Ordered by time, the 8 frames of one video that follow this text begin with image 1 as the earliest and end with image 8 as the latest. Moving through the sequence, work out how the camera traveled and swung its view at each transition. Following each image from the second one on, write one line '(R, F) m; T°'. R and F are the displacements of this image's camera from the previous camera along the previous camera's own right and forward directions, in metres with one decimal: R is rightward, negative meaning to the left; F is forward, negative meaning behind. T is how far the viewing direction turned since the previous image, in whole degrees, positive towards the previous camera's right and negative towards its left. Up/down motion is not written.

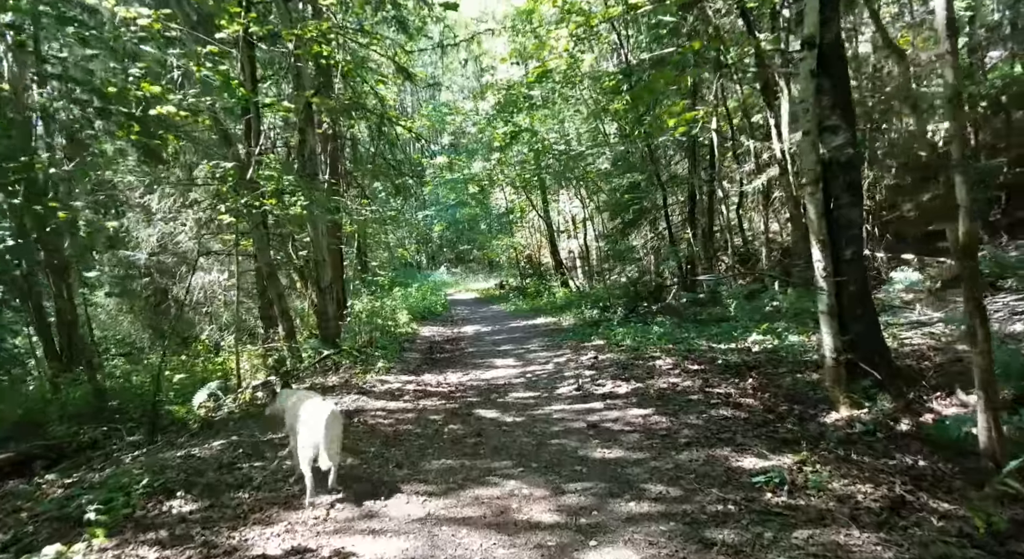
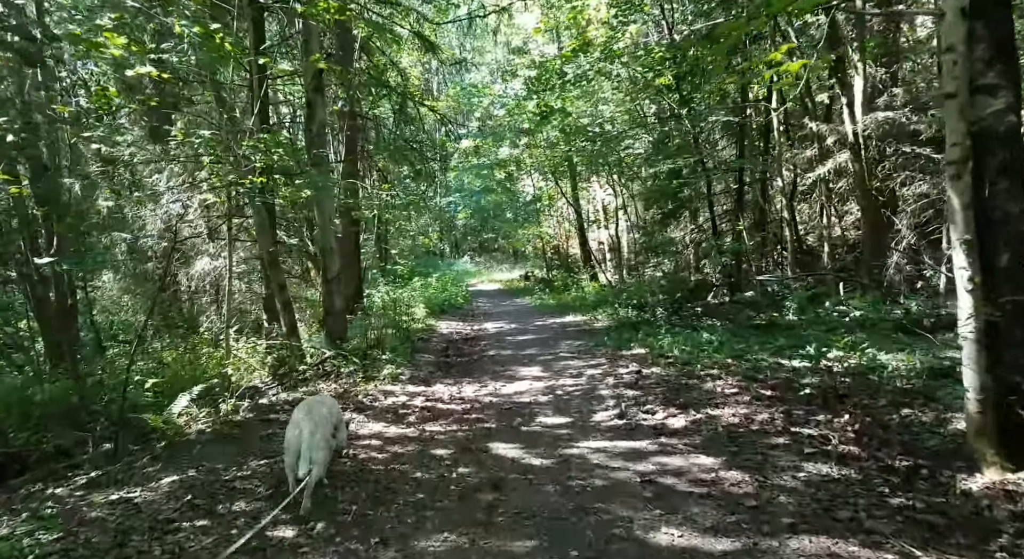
(-0.1, +1.5) m; -2°
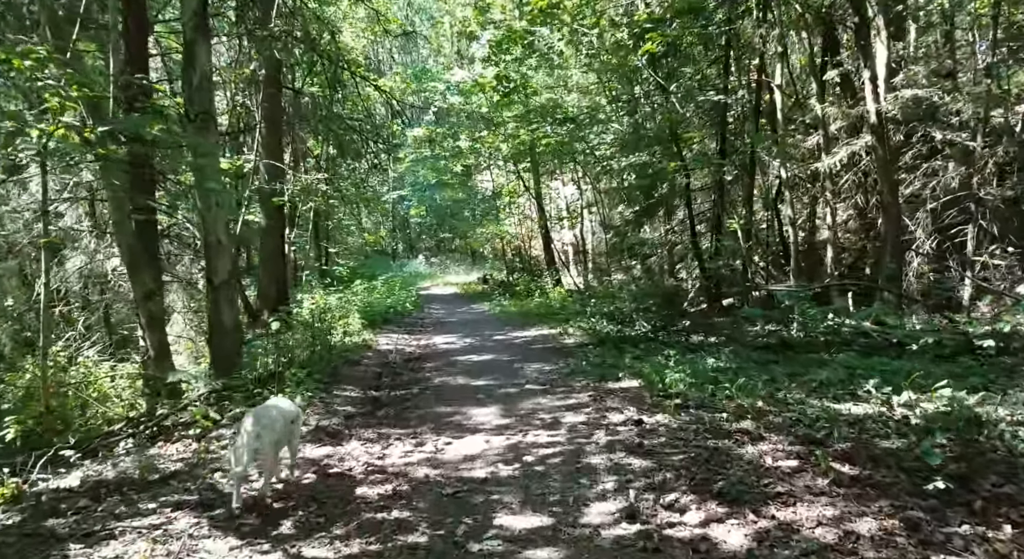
(+0.1, +2.6) m; +3°
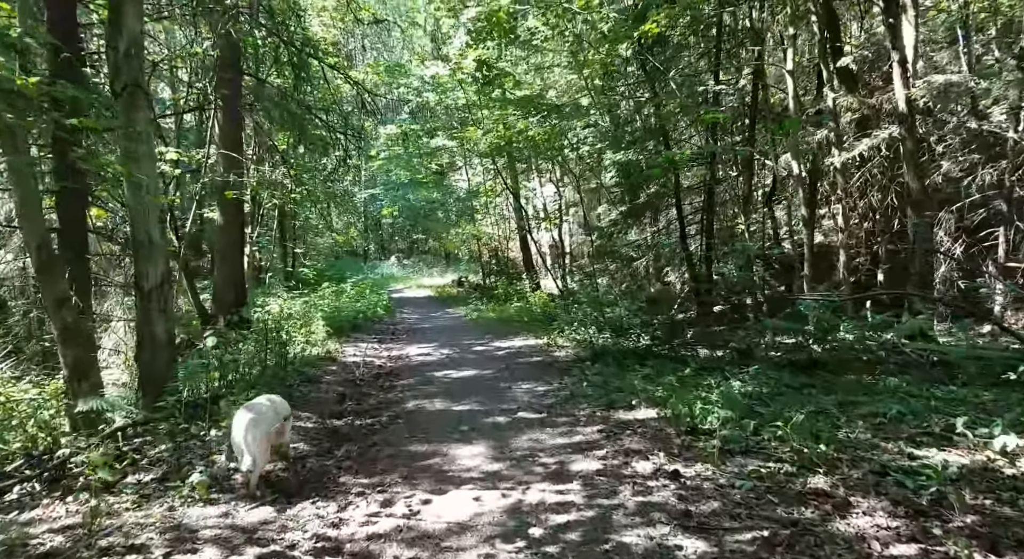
(-0.2, +1.4) m; +2°
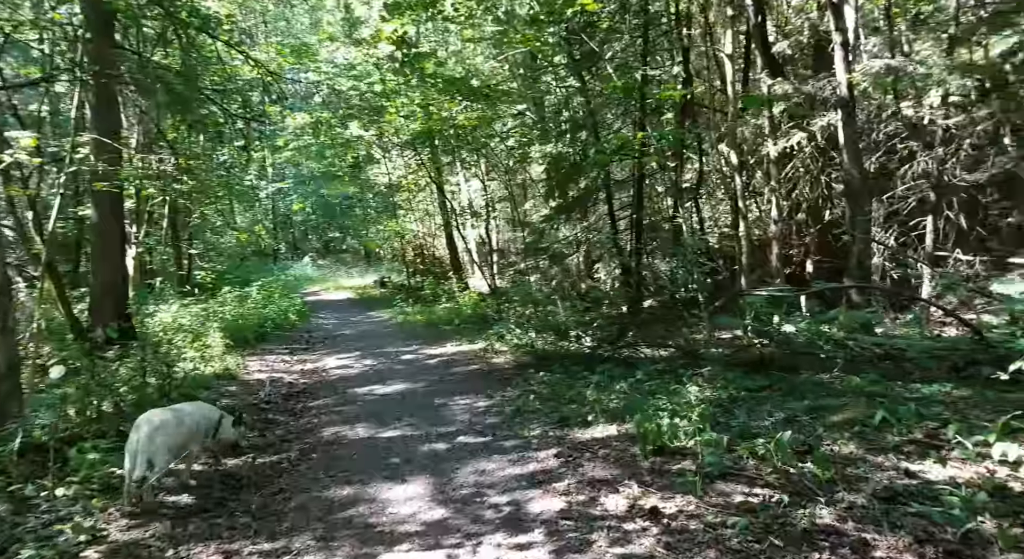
(-0.1, +0.9) m; +6°
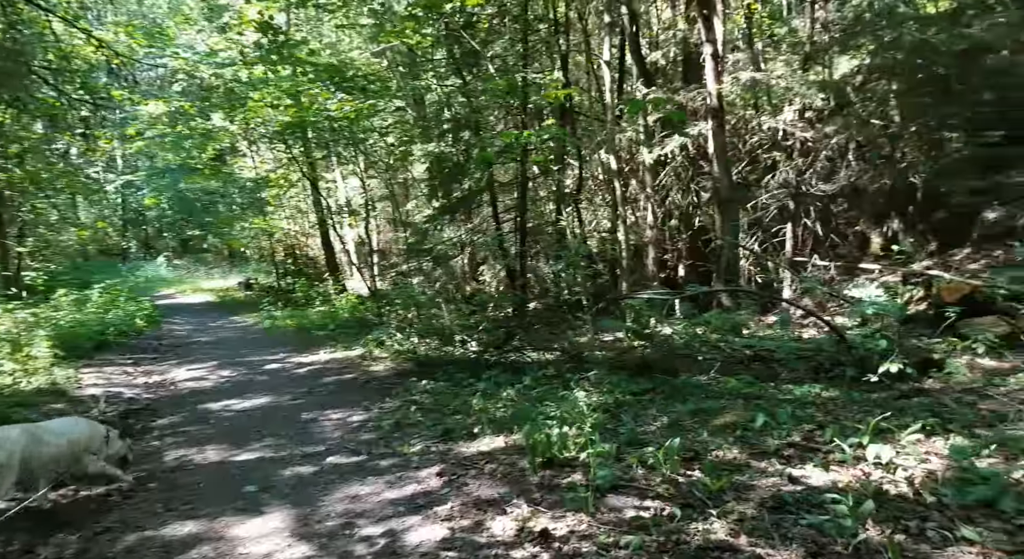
(0.0, +0.4) m; +10°
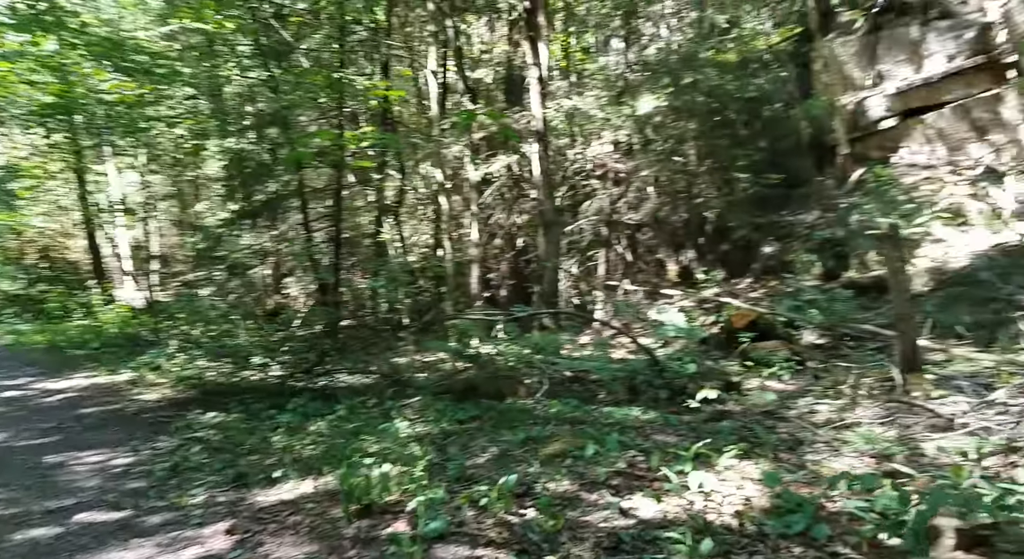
(-0.1, +0.5) m; +15°
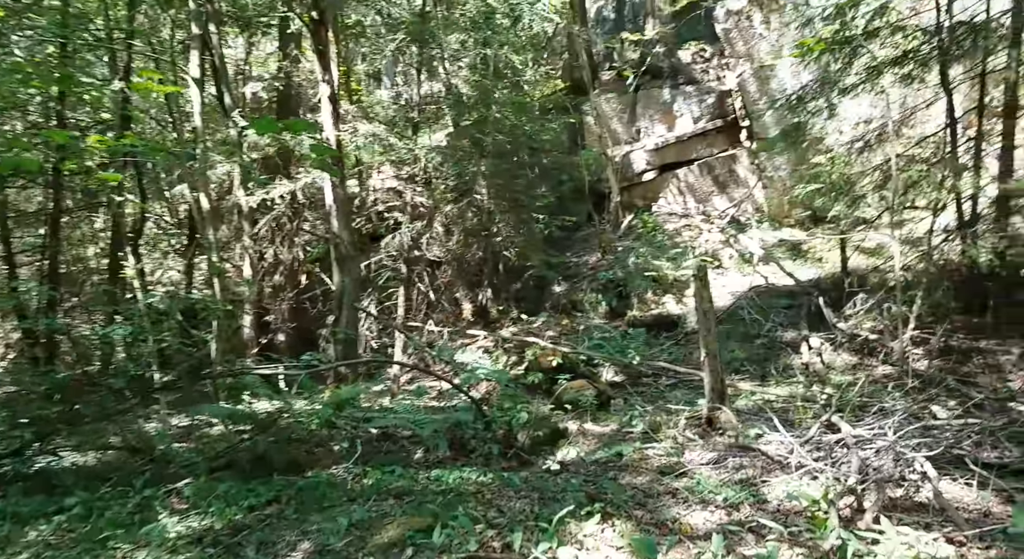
(-0.4, +1.0) m; +19°
